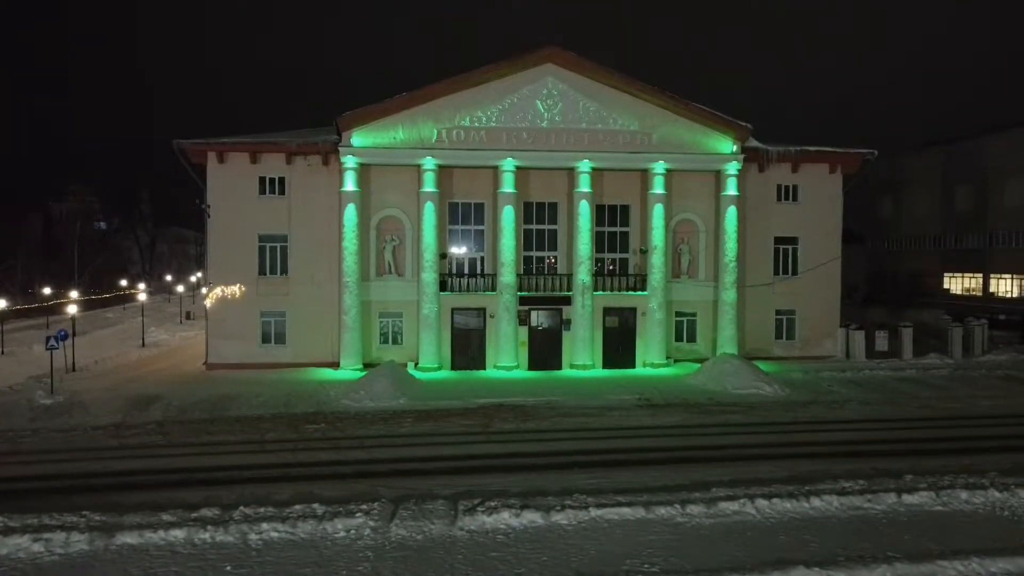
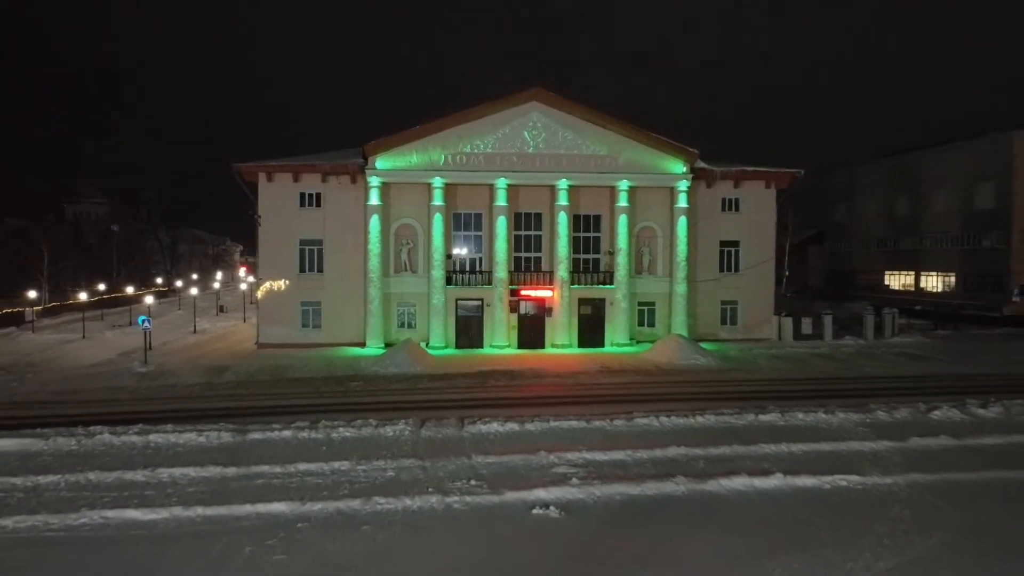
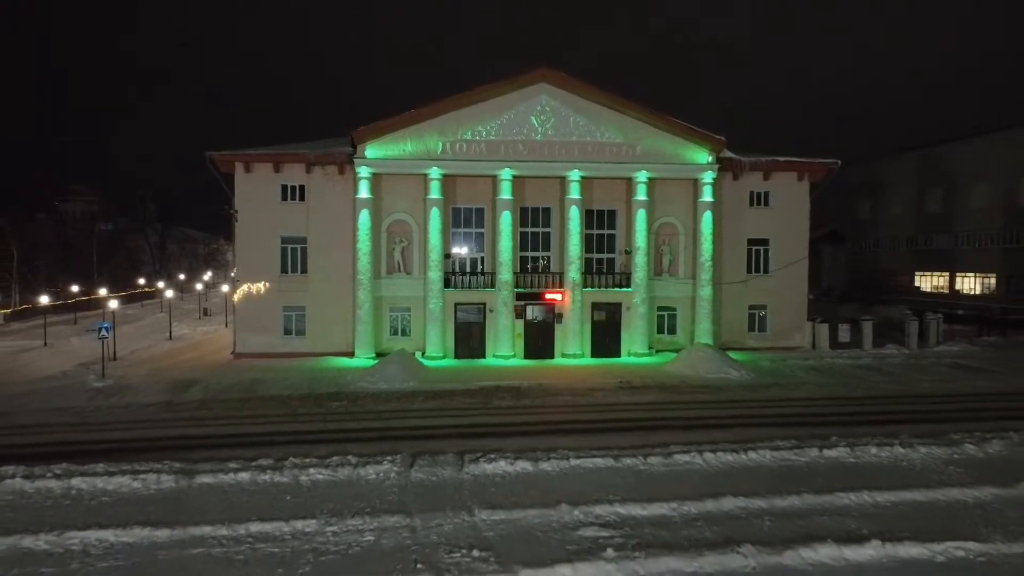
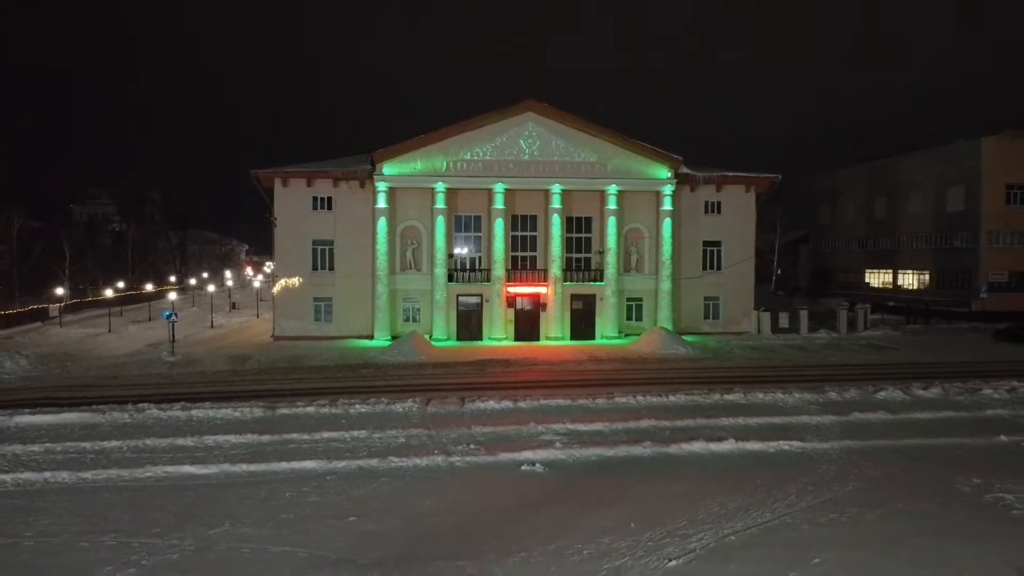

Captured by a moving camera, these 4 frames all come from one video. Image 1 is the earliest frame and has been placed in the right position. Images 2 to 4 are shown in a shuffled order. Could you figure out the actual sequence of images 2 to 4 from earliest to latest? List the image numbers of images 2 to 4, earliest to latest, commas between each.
3, 2, 4
